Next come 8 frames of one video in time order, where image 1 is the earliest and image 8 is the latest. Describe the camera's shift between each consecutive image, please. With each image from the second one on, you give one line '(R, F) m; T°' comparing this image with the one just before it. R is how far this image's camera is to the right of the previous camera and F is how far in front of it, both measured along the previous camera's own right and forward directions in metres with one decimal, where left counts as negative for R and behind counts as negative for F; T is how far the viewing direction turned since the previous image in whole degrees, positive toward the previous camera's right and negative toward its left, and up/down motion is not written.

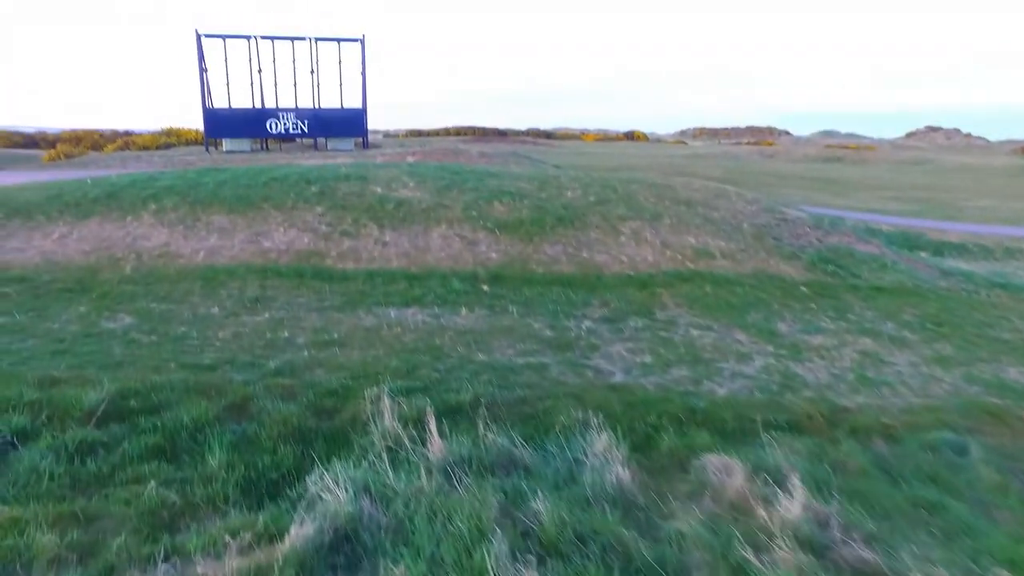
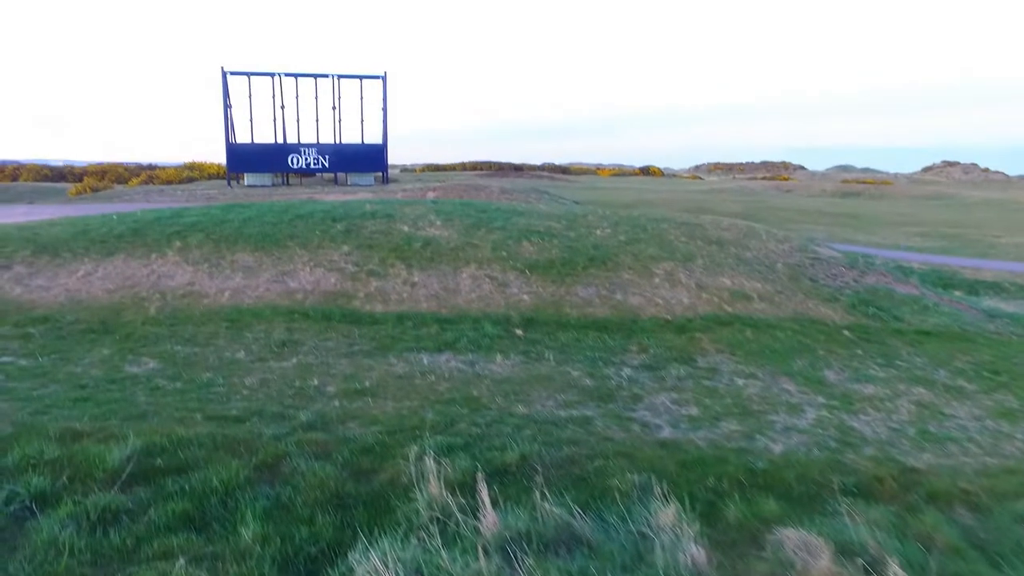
(-0.3, +0.3) m; -1°
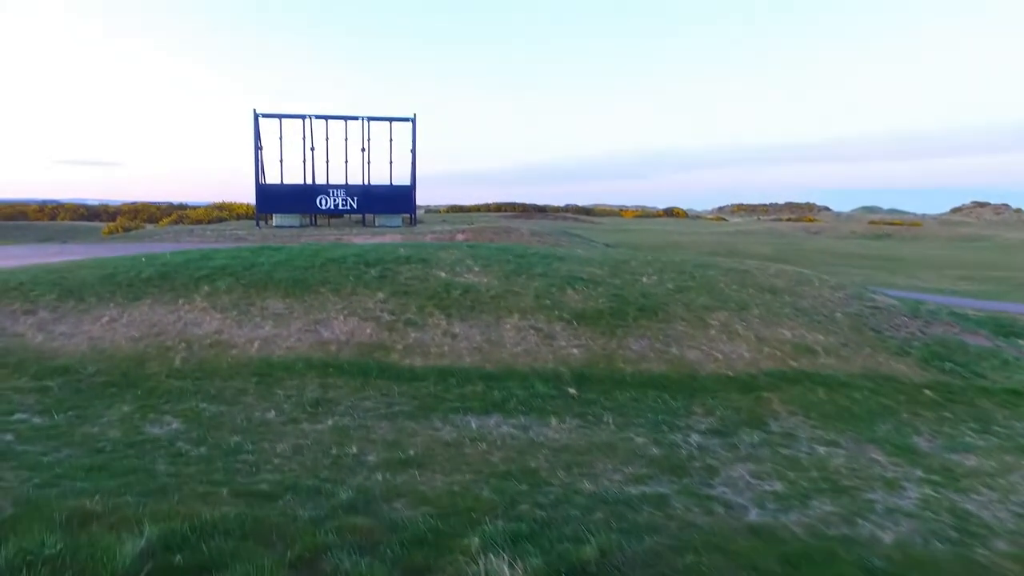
(-0.4, +0.7) m; -2°
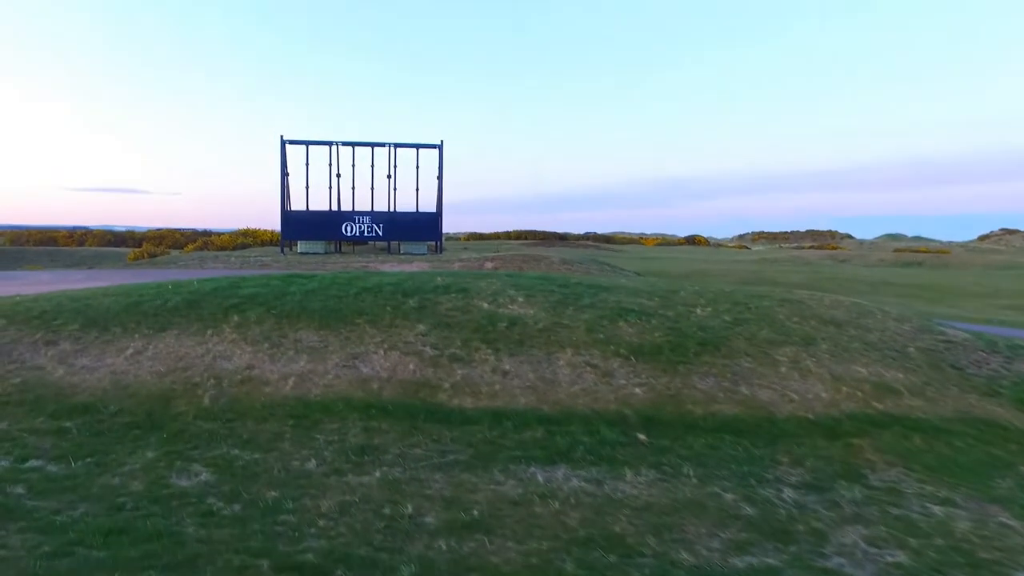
(-0.5, +0.8) m; -1°
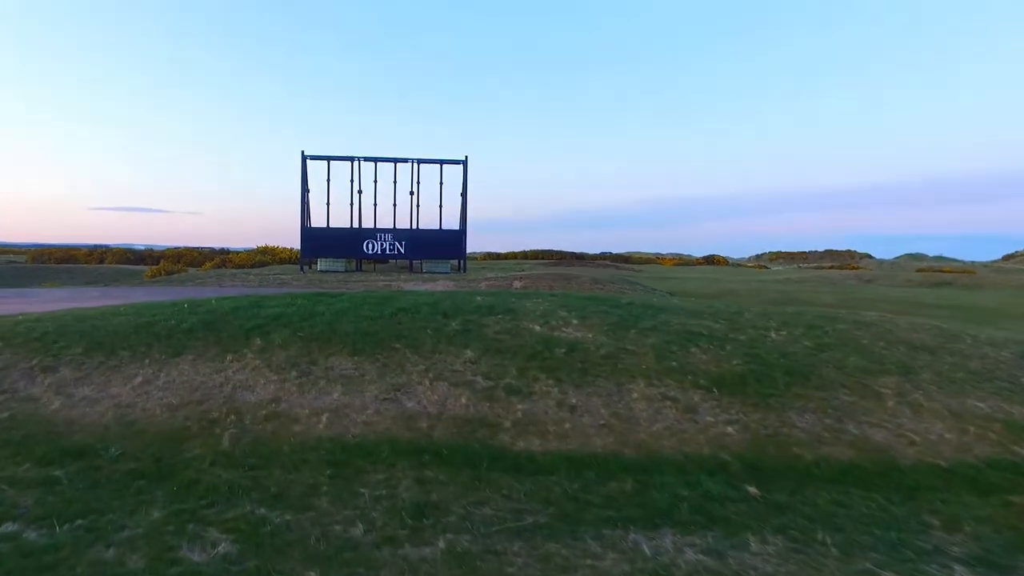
(-0.6, +1.4) m; -1°
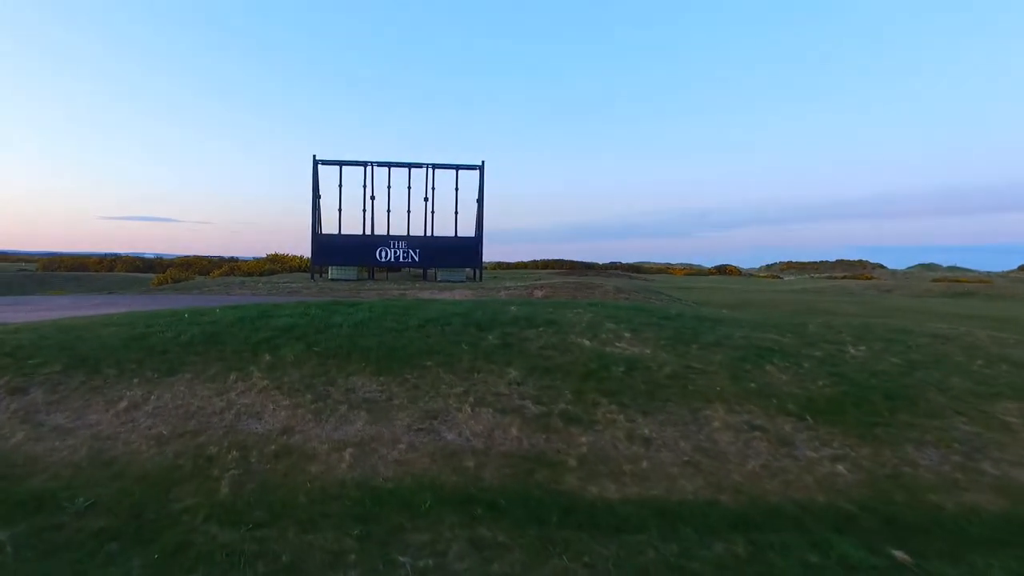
(-0.5, +1.4) m; -1°
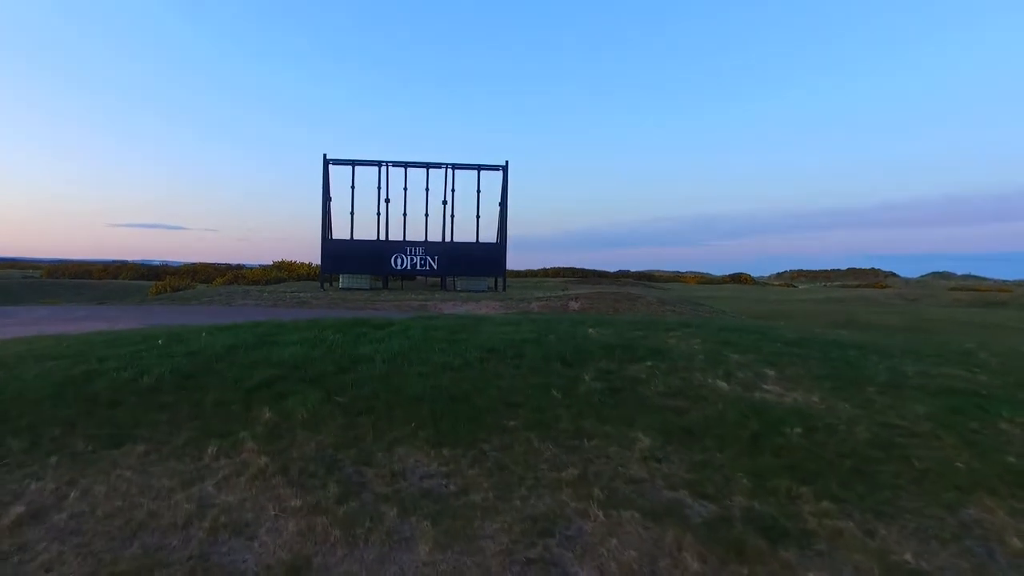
(-0.9, +2.9) m; -1°
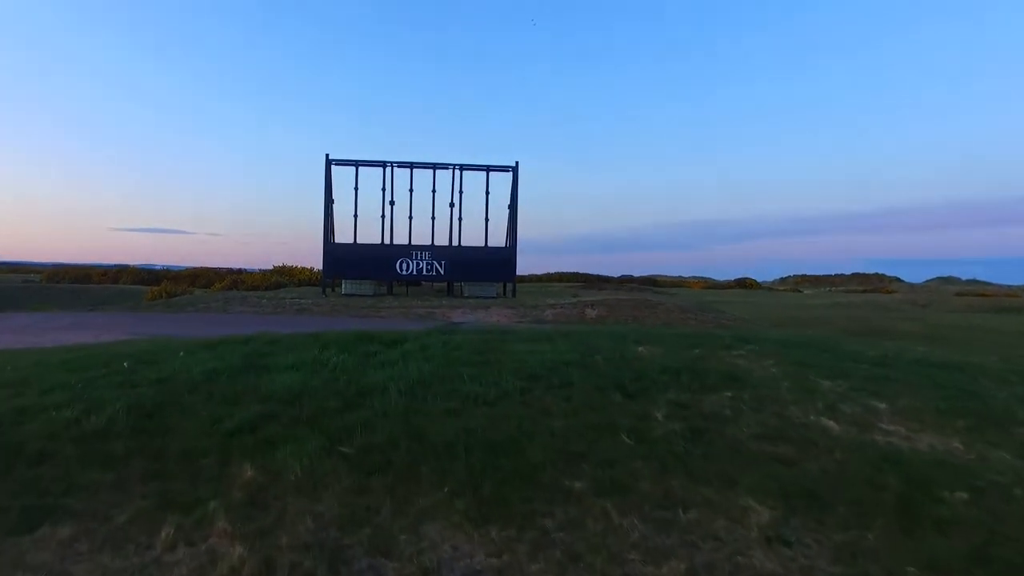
(-0.4, +1.5) m; 0°
